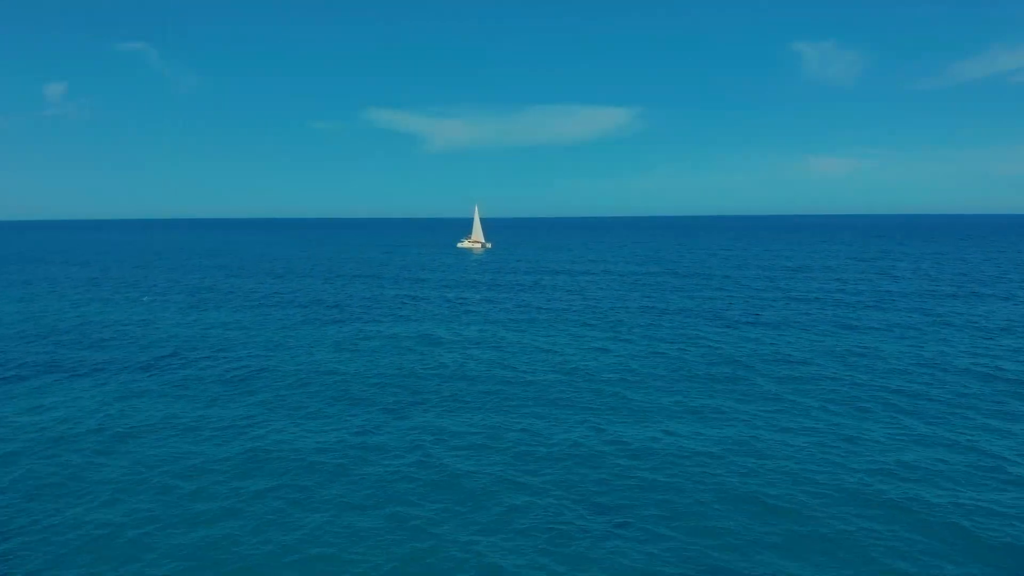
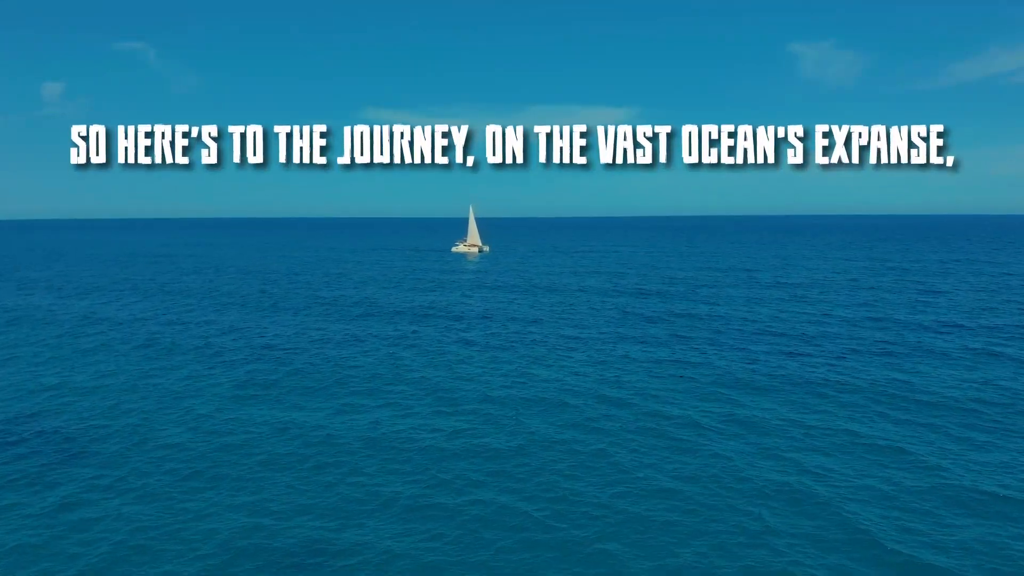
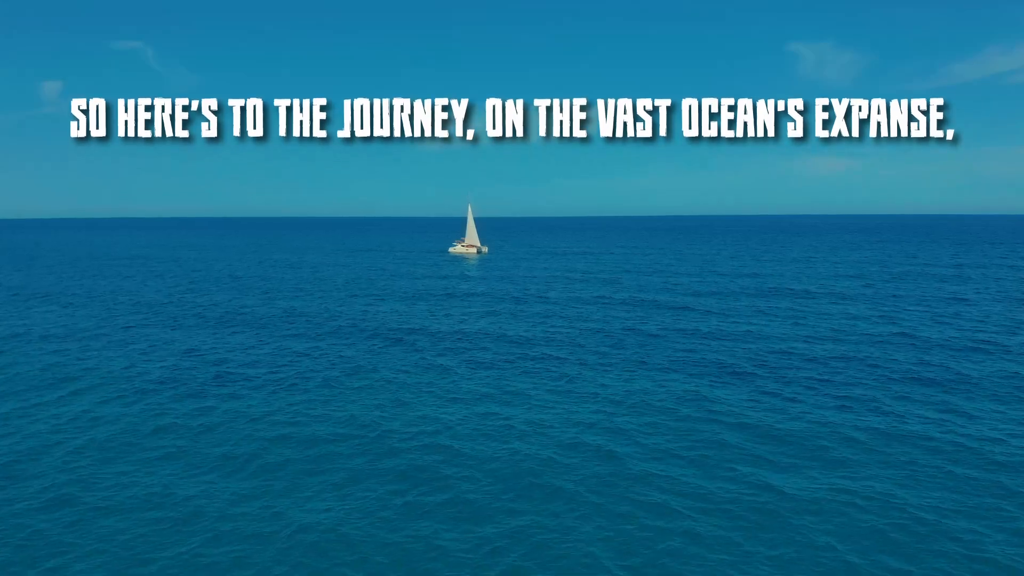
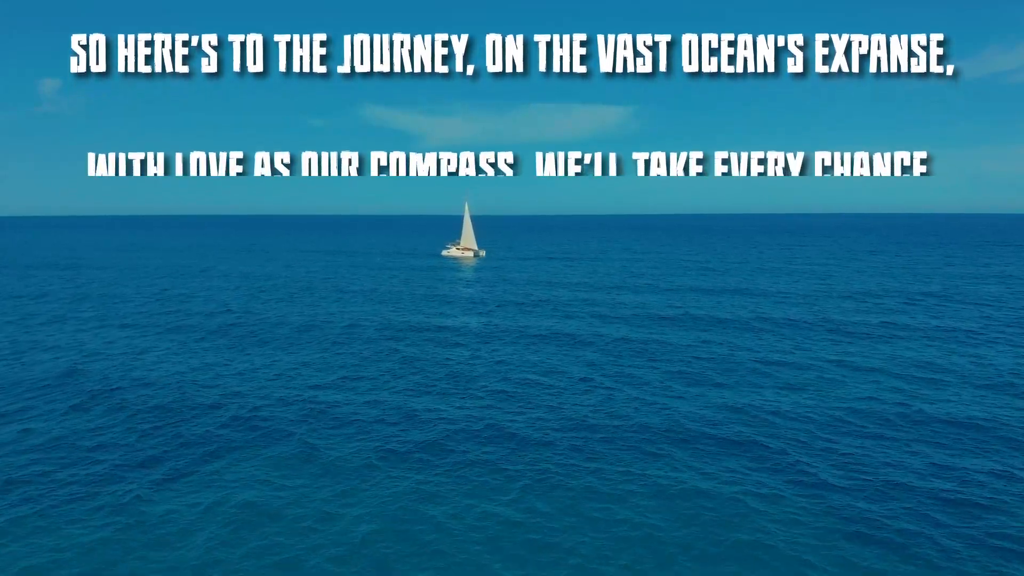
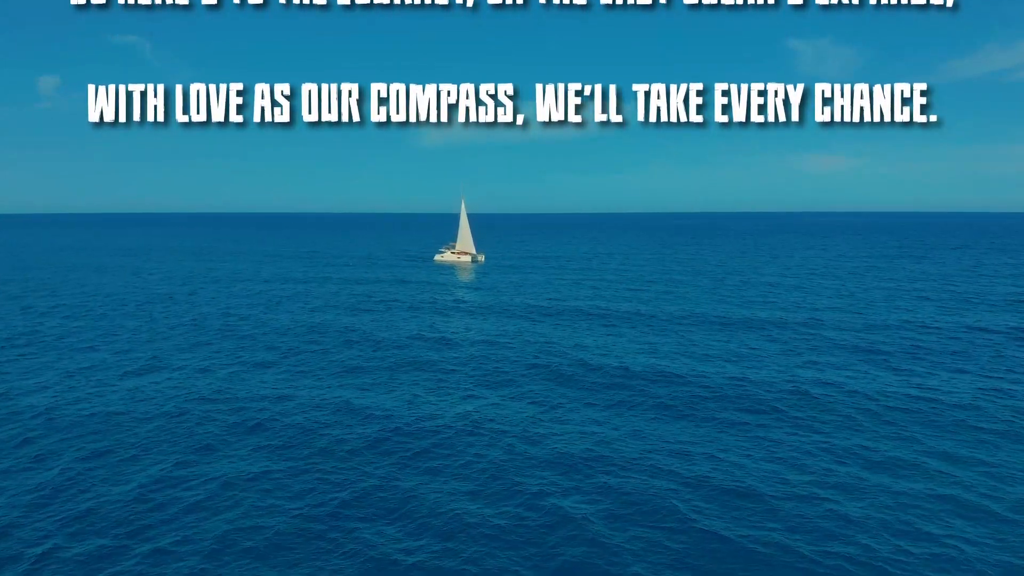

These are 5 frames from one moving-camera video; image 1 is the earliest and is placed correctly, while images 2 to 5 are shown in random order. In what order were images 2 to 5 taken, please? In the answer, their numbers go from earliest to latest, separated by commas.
2, 3, 4, 5
